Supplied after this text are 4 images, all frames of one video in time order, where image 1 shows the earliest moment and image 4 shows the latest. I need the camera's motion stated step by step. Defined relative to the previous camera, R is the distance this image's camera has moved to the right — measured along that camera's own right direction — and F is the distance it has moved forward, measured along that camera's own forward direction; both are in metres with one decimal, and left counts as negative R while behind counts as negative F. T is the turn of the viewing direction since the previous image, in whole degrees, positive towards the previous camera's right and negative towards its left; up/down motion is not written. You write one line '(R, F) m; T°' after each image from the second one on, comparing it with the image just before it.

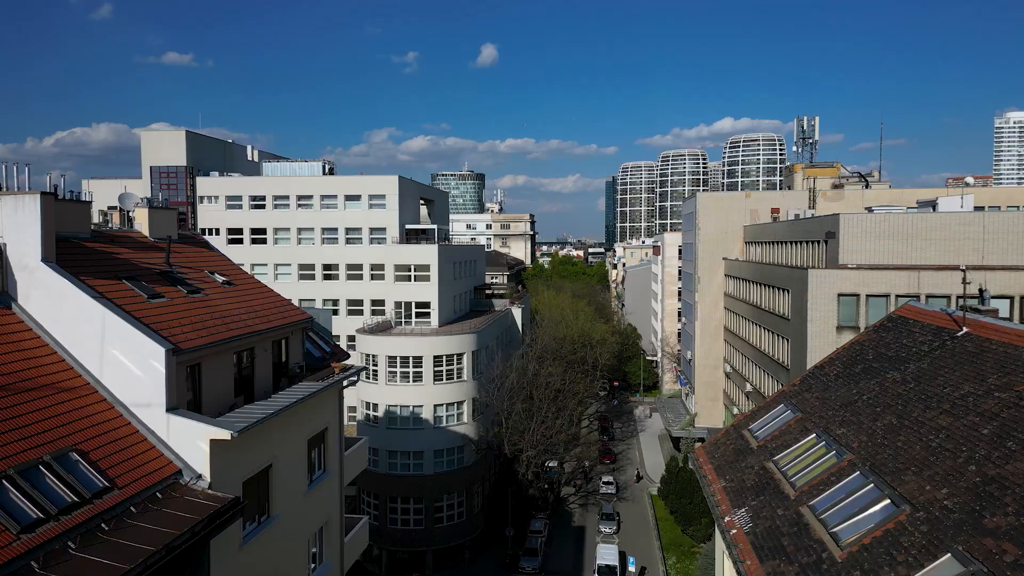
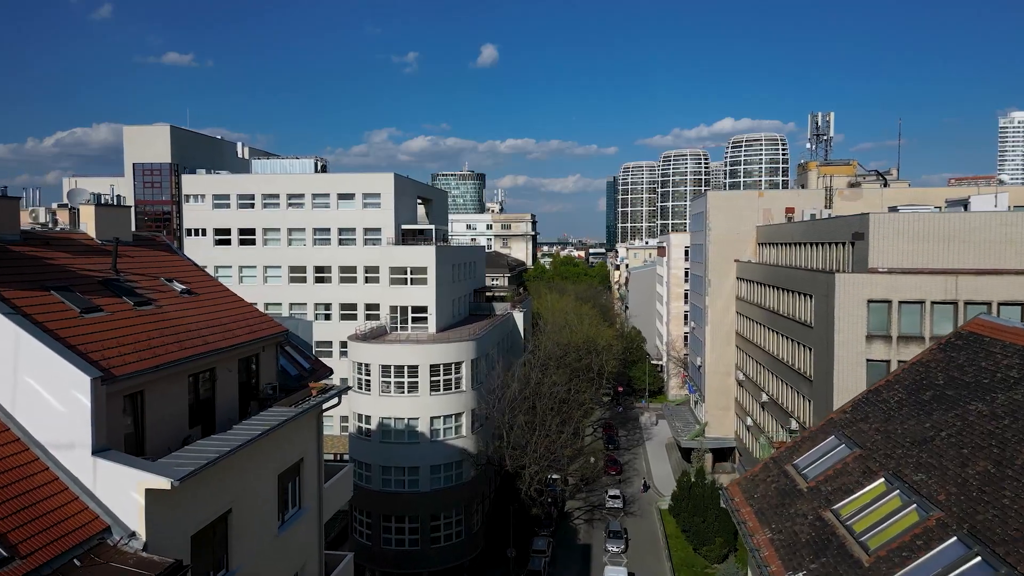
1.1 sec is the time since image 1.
(-0.1, +2.3) m; 0°
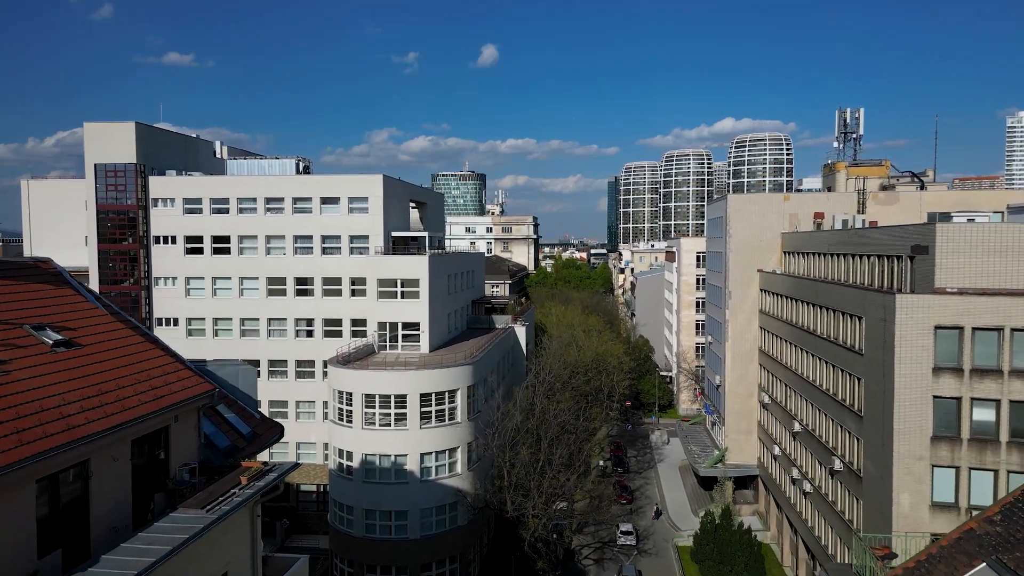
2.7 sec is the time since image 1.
(0.0, +4.2) m; 0°
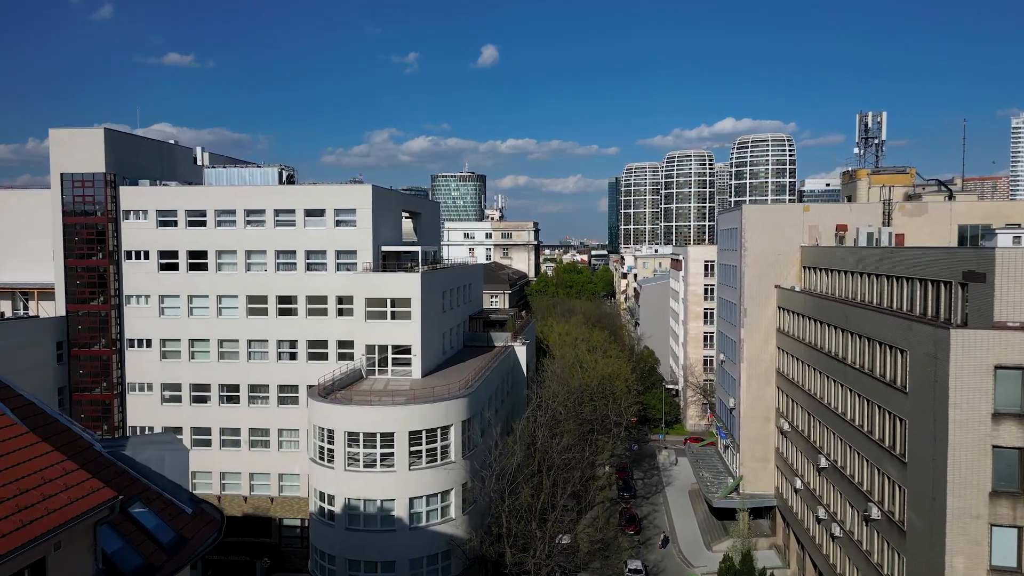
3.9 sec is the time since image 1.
(+0.1, +2.9) m; 0°
